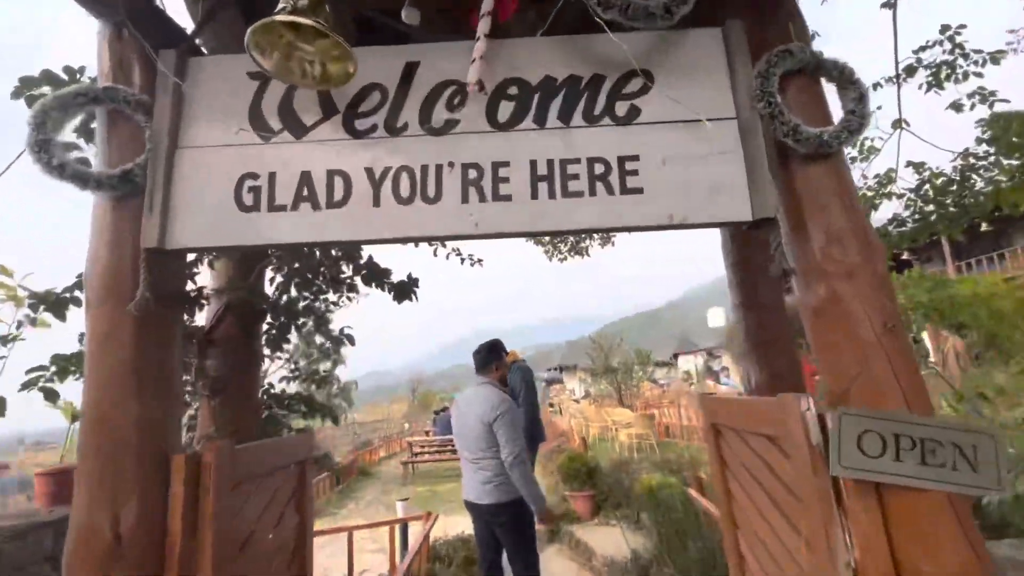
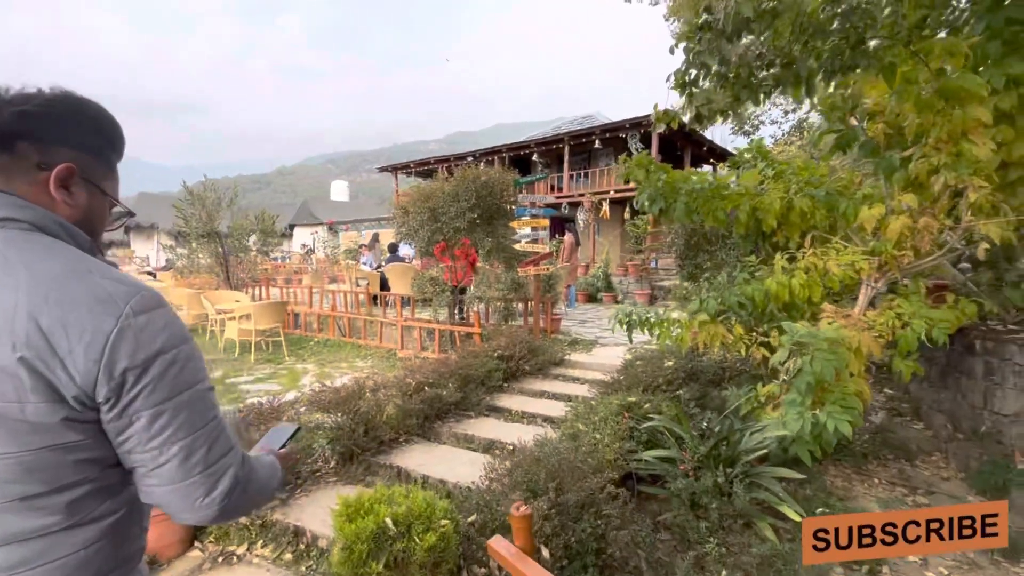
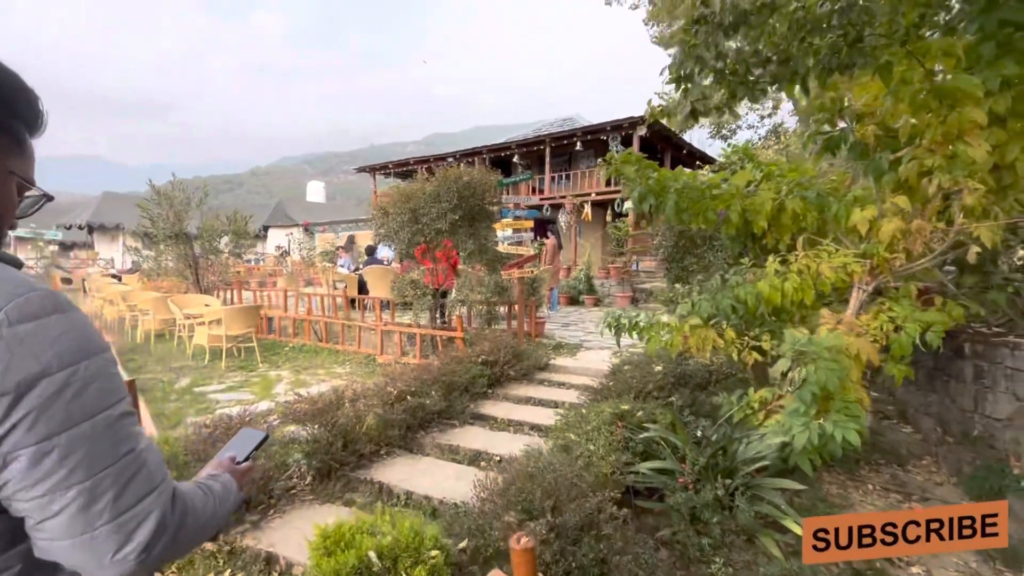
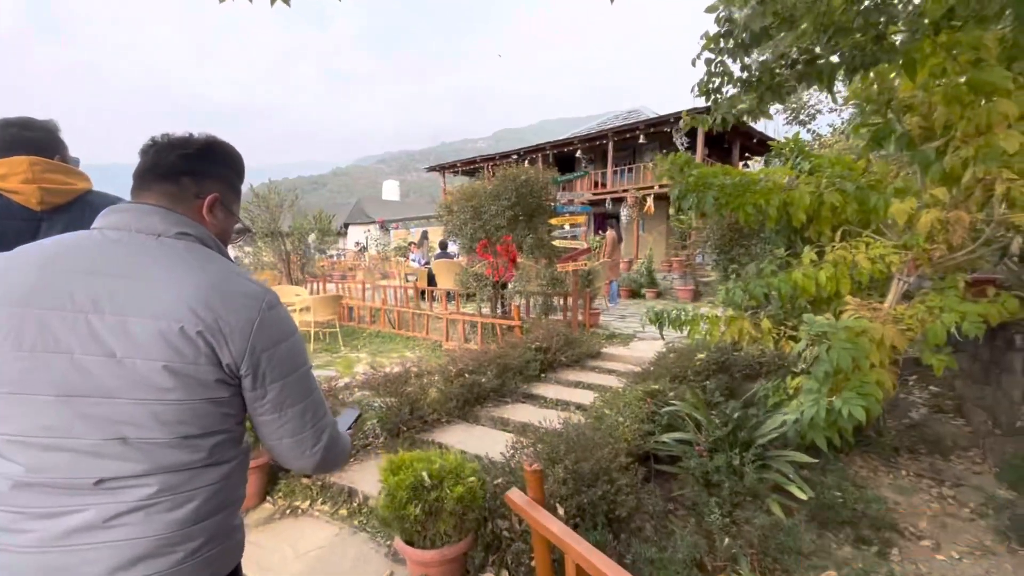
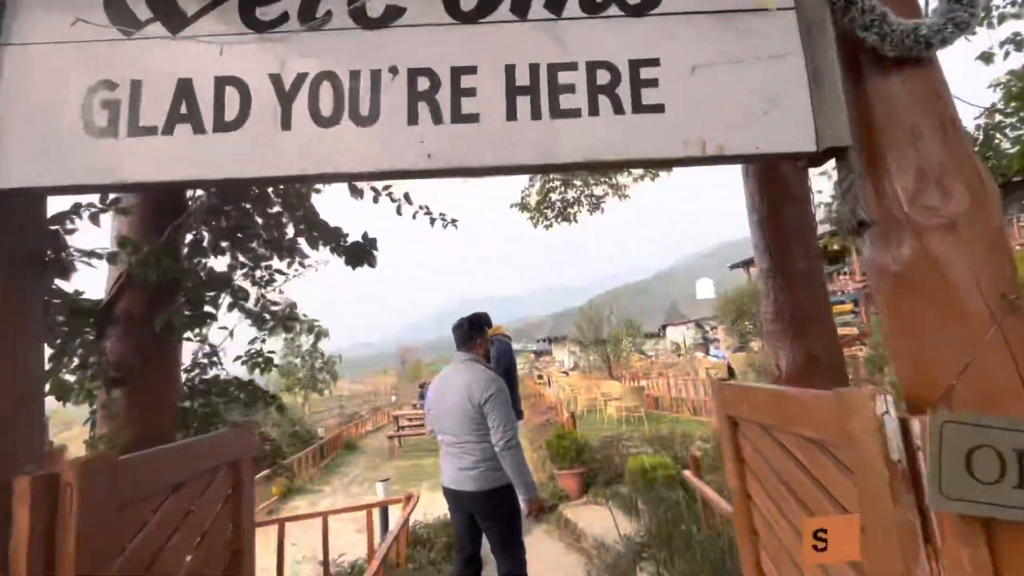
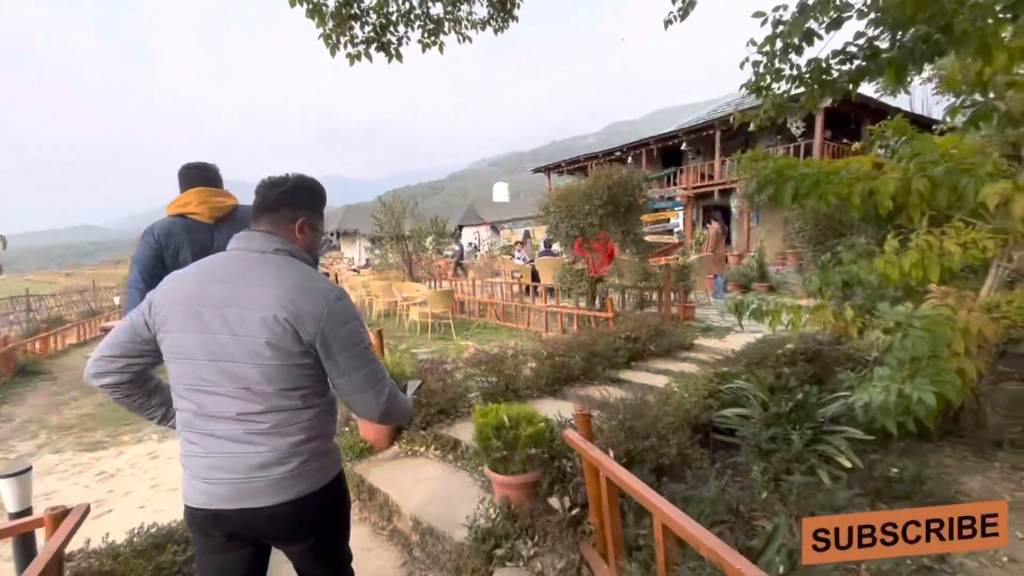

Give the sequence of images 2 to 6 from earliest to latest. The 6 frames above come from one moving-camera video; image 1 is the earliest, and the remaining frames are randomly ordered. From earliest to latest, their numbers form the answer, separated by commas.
5, 6, 4, 2, 3
